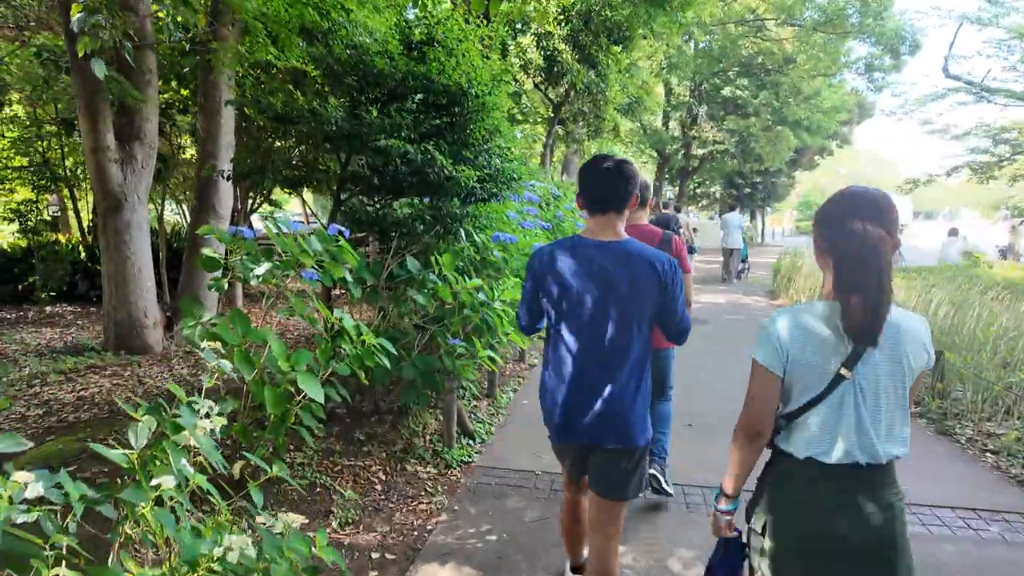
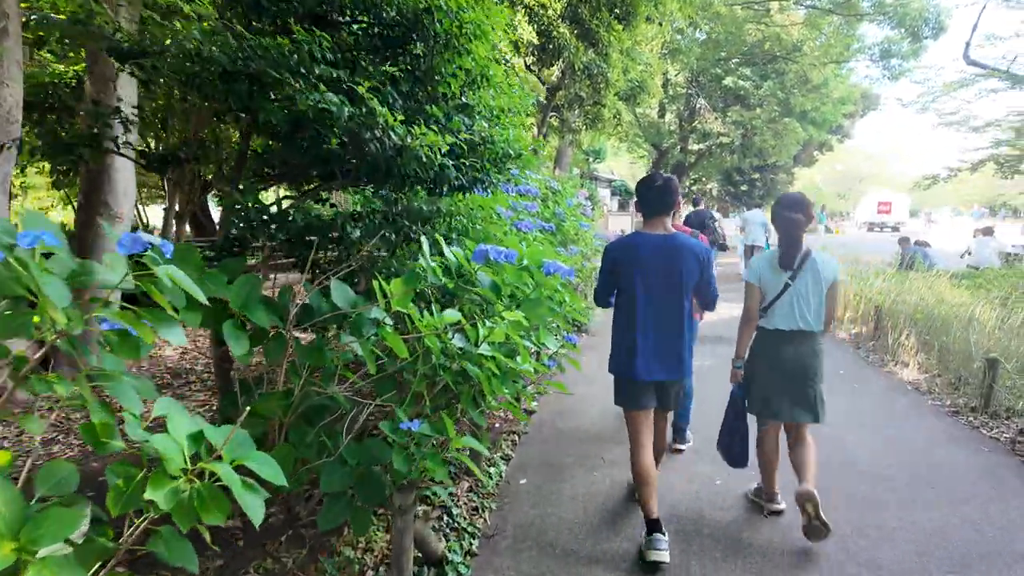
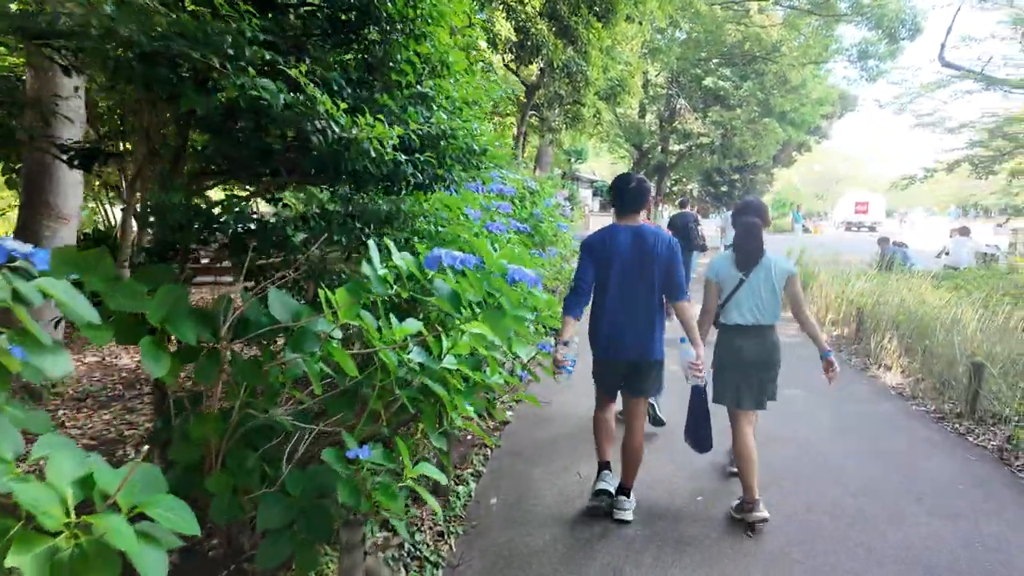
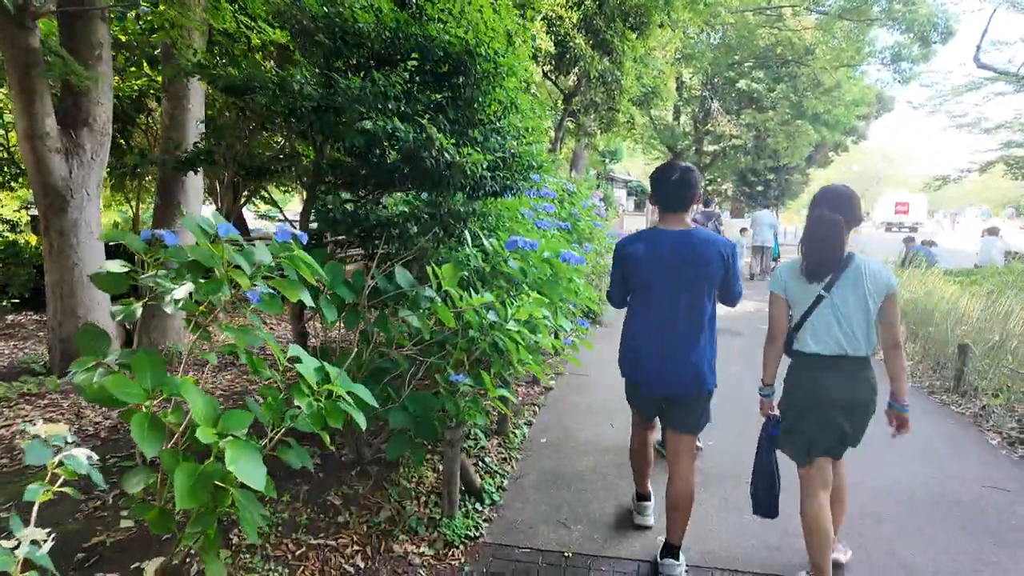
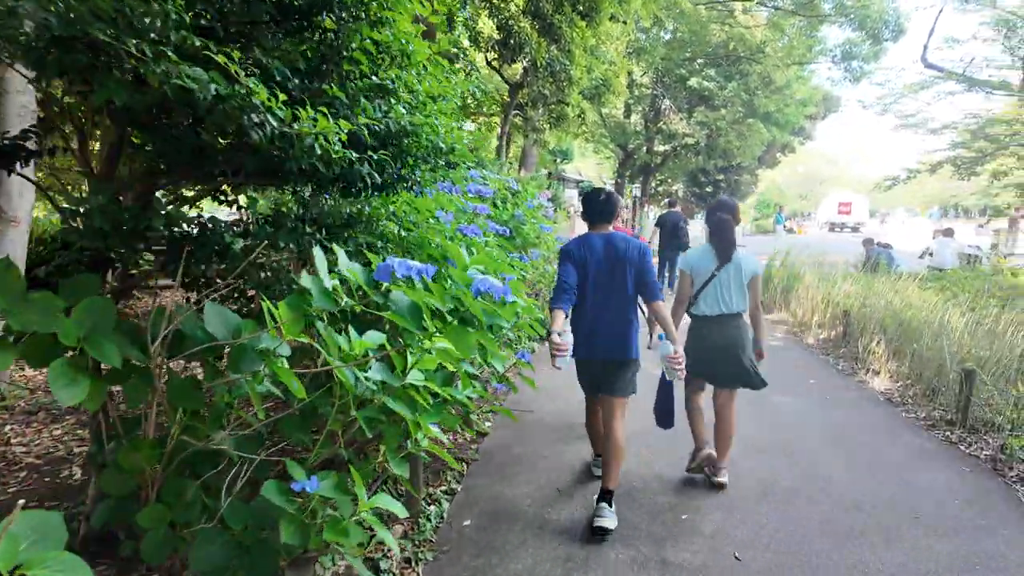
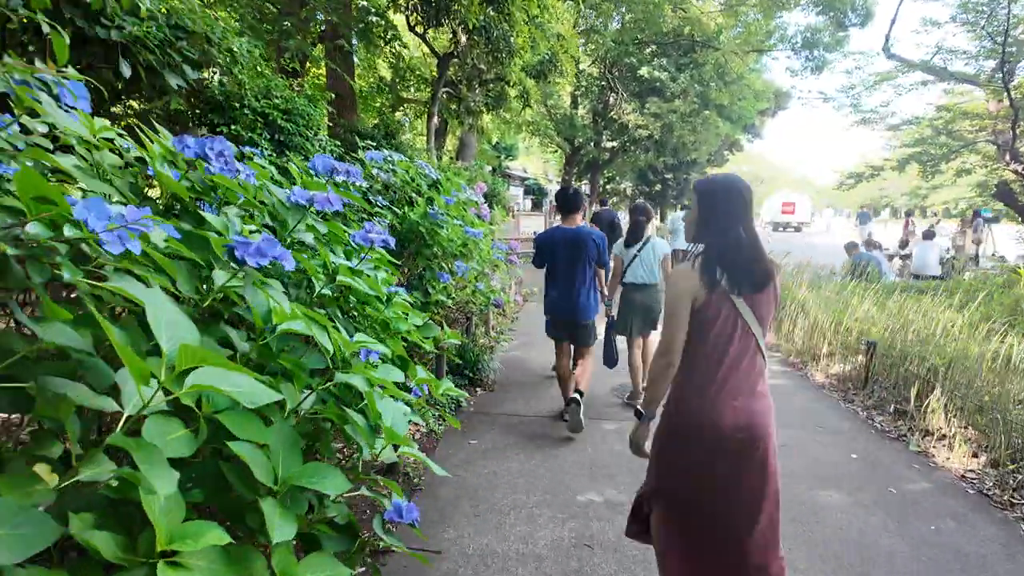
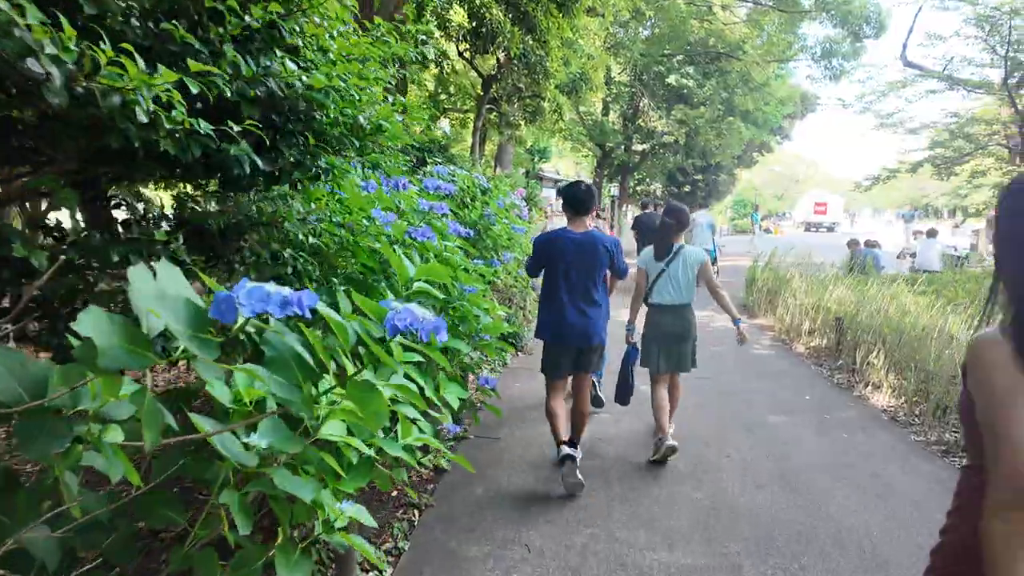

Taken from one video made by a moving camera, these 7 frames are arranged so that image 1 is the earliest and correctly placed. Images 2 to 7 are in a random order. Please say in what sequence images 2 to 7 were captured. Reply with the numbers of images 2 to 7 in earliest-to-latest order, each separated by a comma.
4, 2, 3, 5, 7, 6
